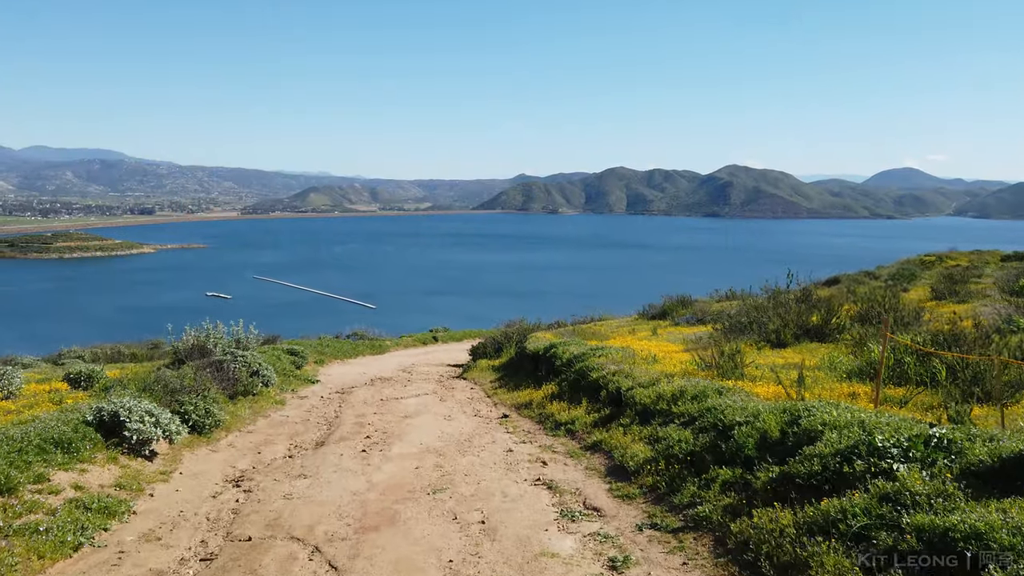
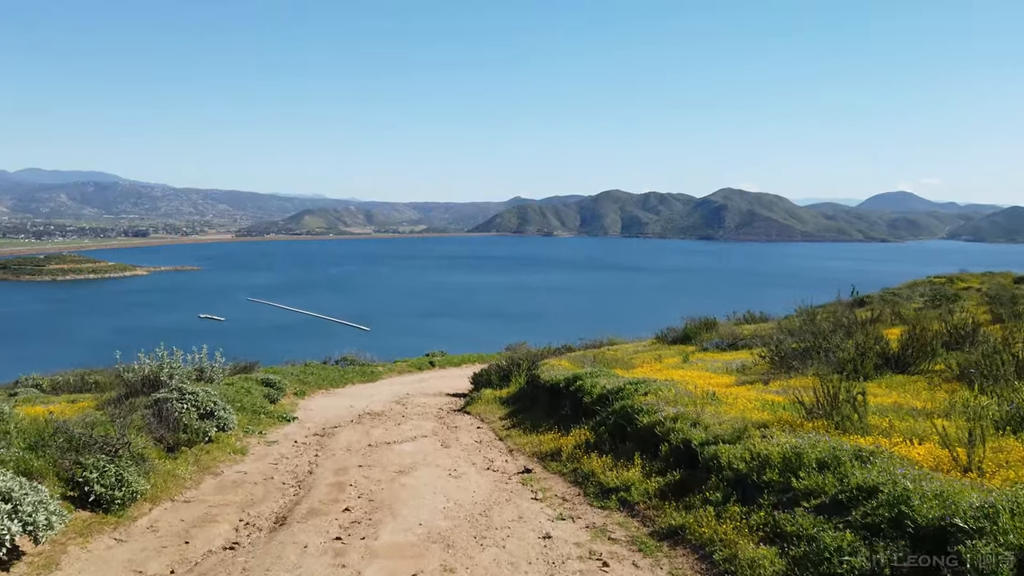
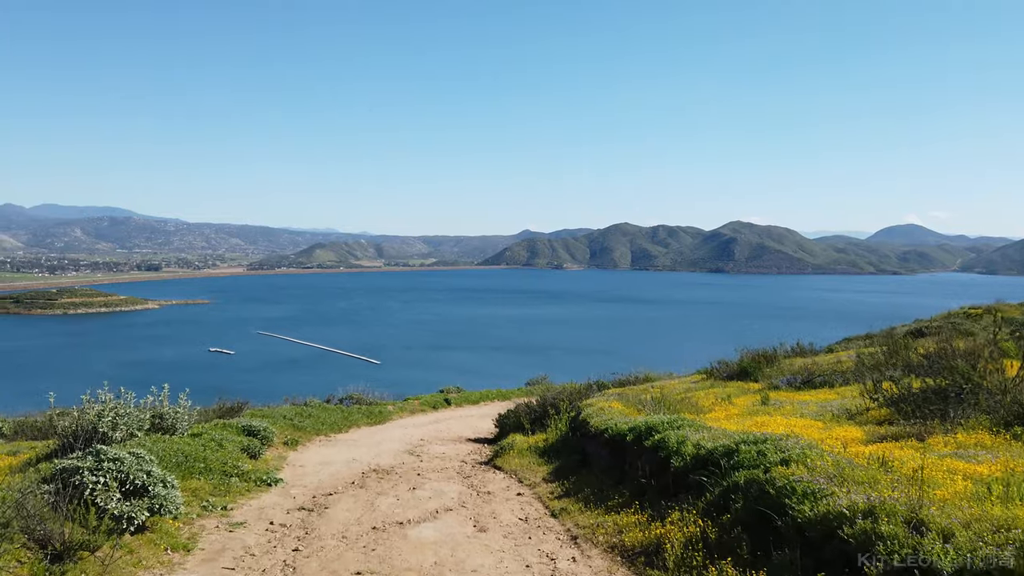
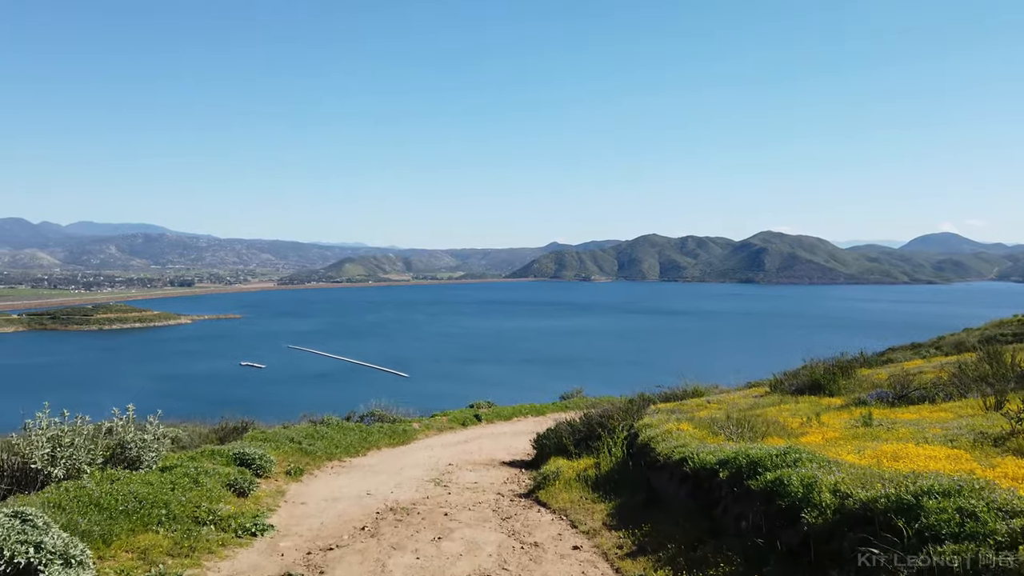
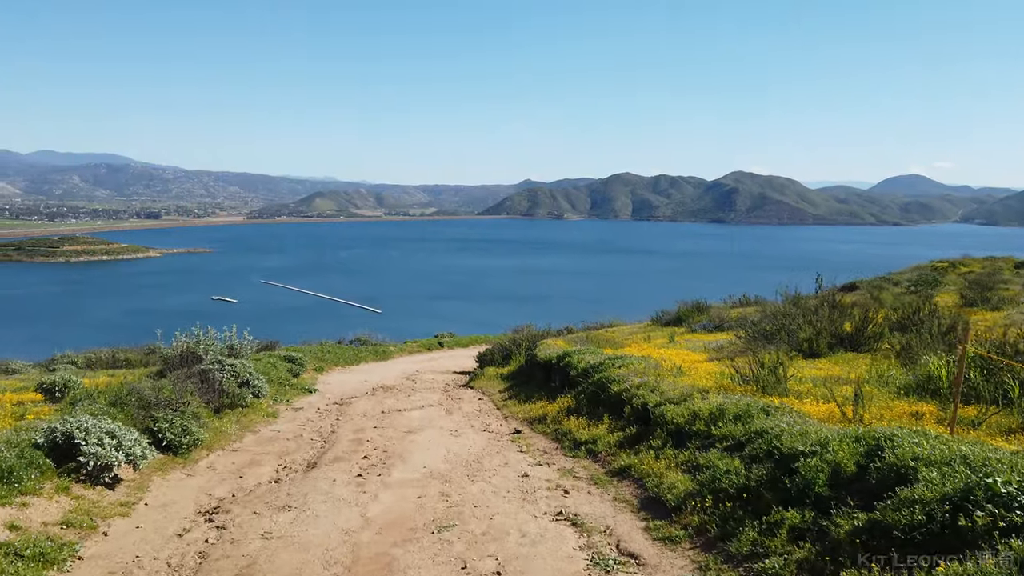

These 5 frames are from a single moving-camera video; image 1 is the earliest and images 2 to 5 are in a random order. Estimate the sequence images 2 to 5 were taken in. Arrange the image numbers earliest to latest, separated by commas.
5, 2, 3, 4
